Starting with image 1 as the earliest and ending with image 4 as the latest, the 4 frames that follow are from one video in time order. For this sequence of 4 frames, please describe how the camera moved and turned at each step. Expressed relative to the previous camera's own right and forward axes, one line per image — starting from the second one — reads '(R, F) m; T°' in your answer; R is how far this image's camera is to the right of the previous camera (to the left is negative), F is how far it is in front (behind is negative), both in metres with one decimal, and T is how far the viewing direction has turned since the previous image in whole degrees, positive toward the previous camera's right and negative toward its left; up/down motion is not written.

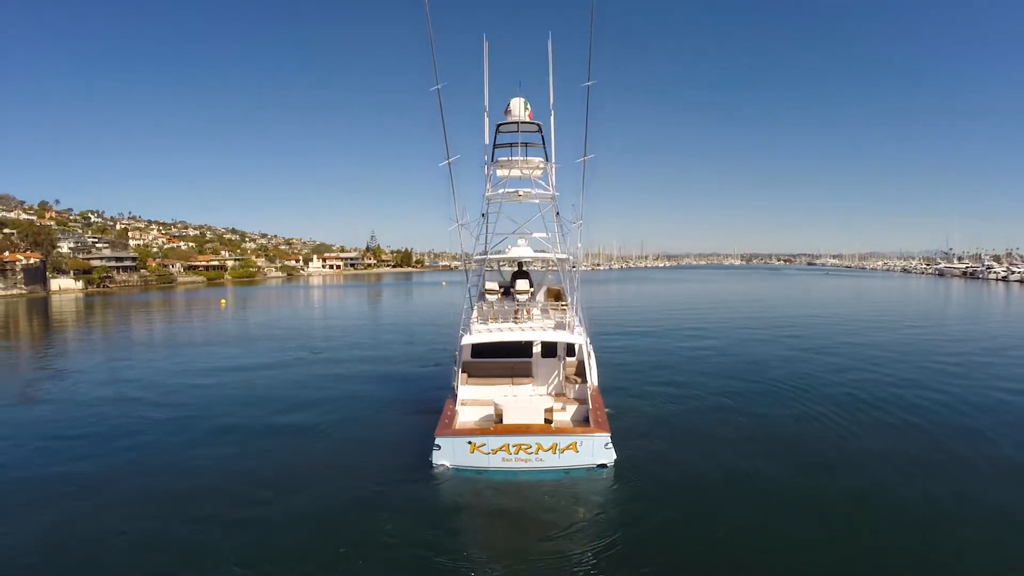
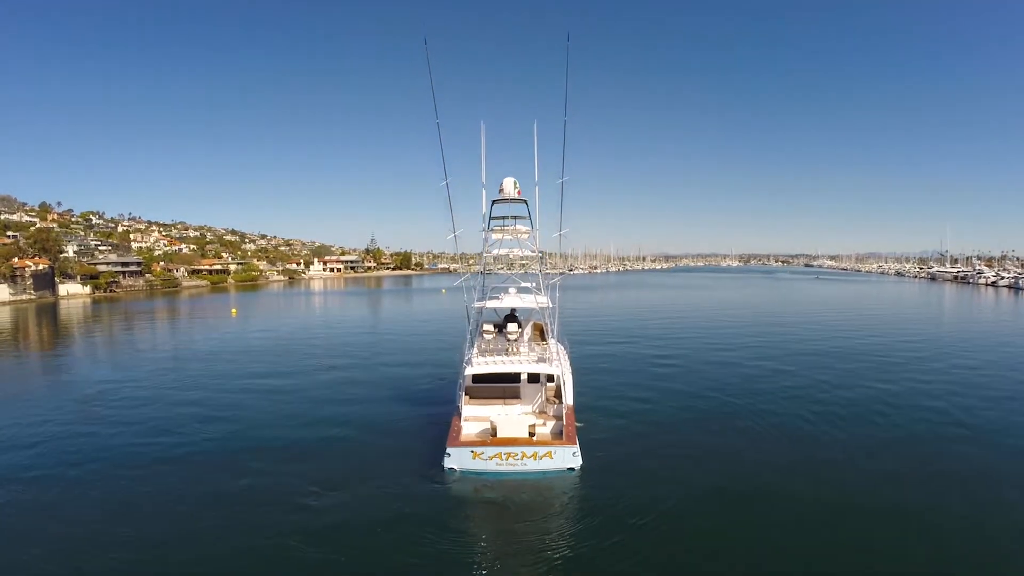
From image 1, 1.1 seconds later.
(+0.1, -2.3) m; 0°
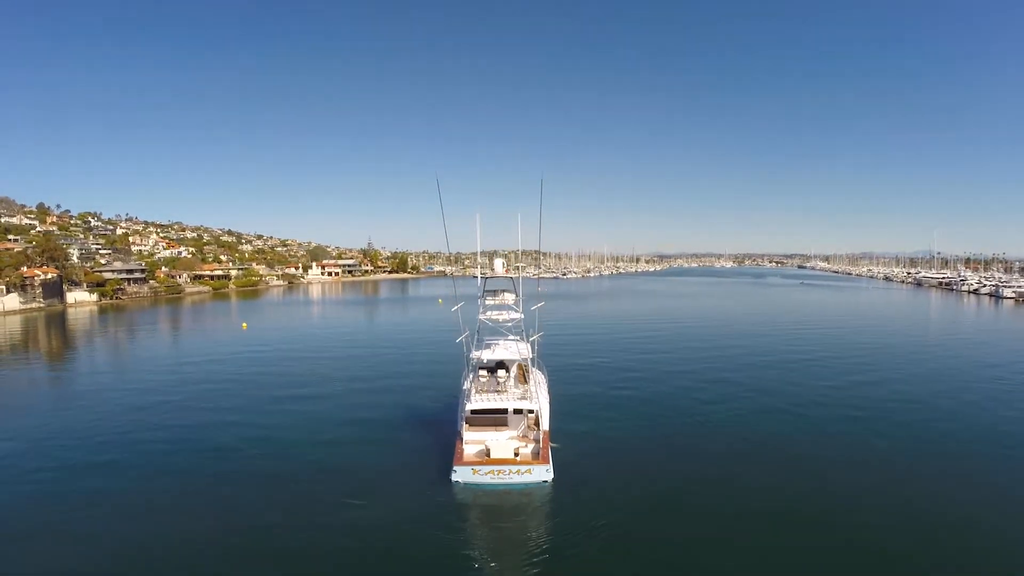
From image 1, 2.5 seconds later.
(+0.1, -3.3) m; 0°
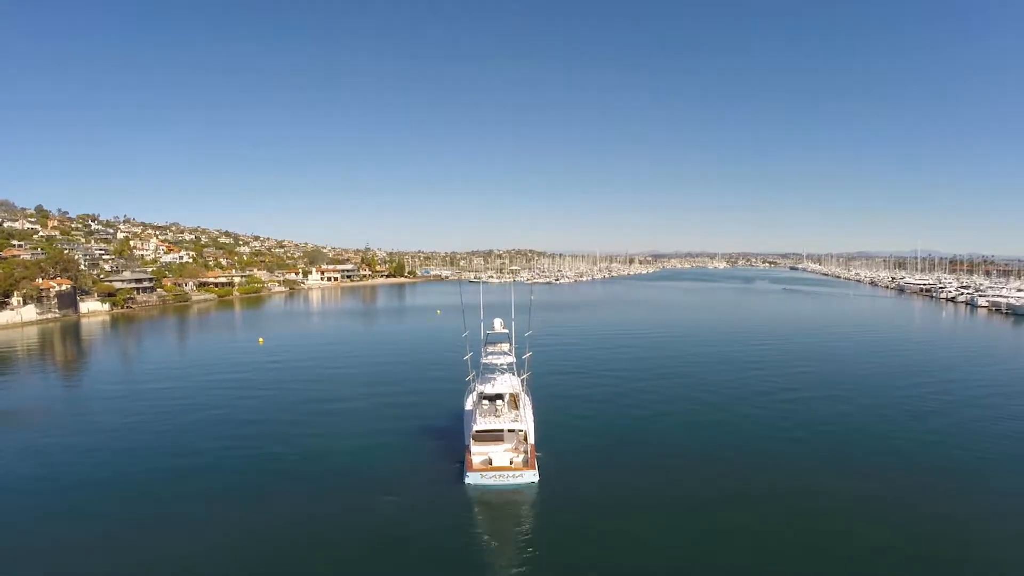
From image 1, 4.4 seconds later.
(-0.1, -4.6) m; +1°
